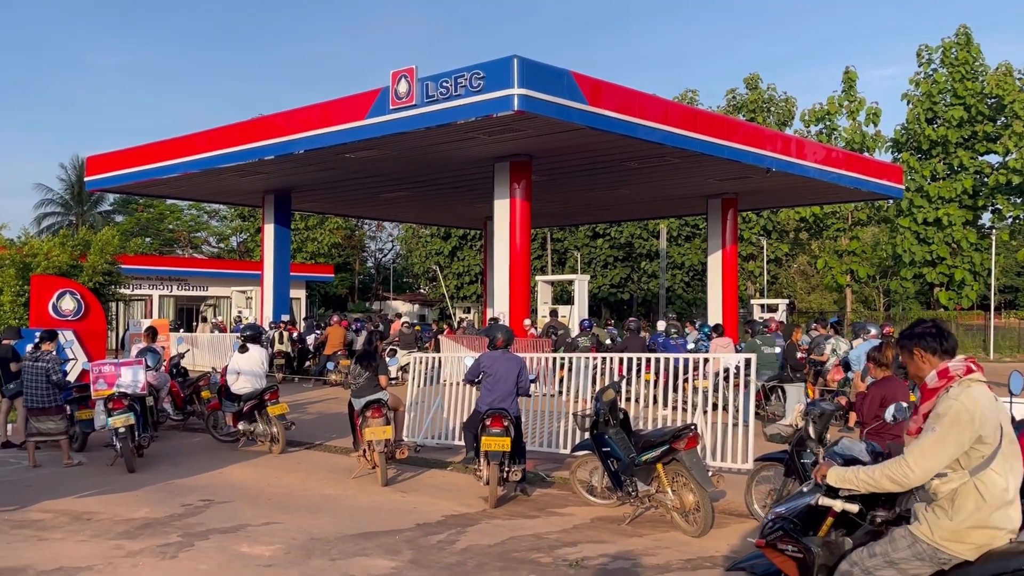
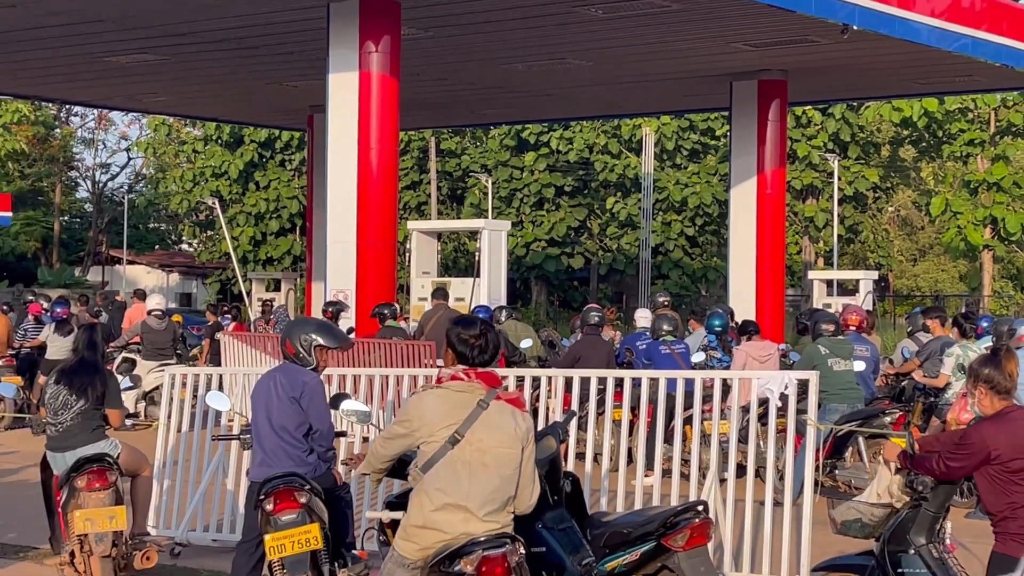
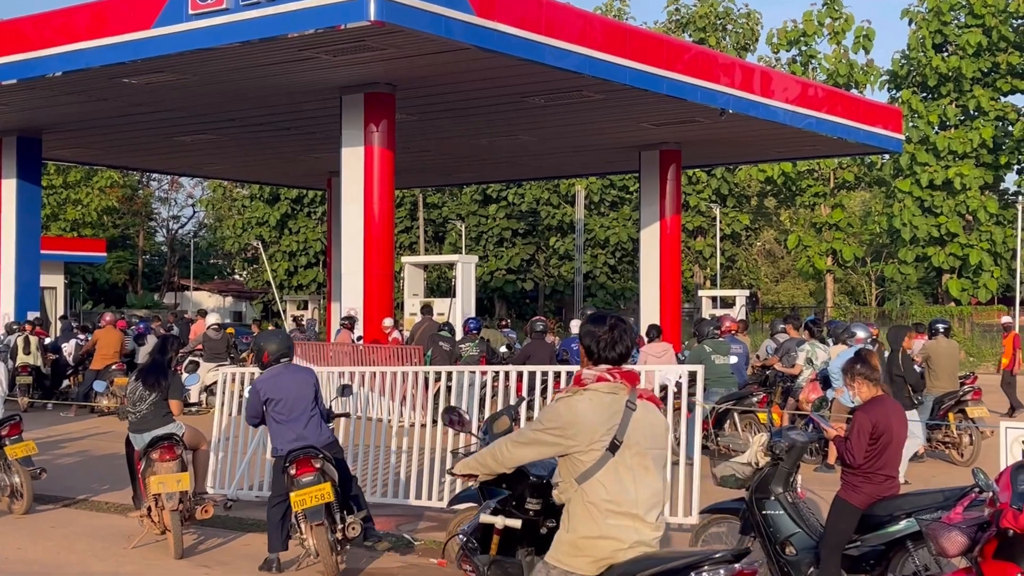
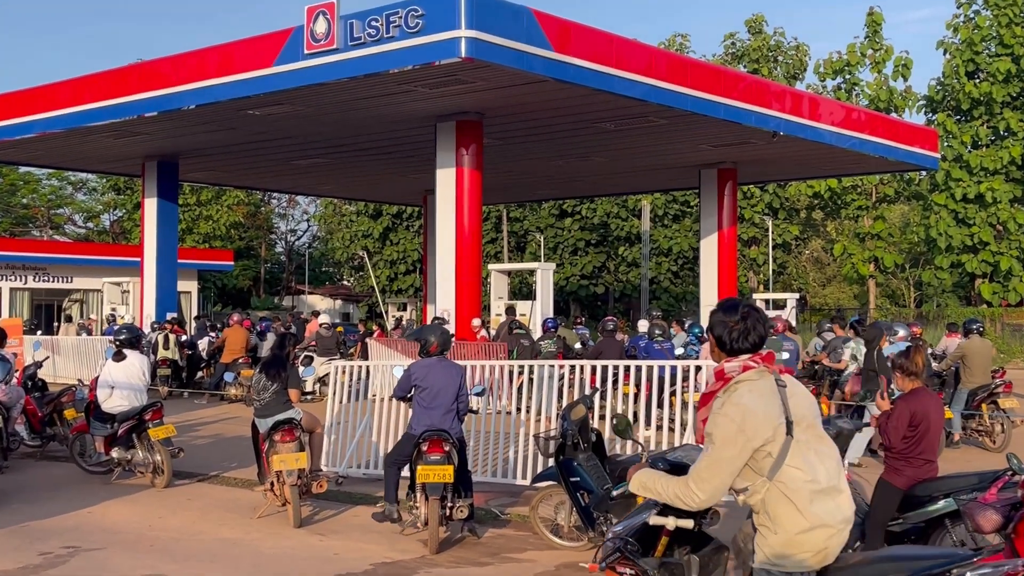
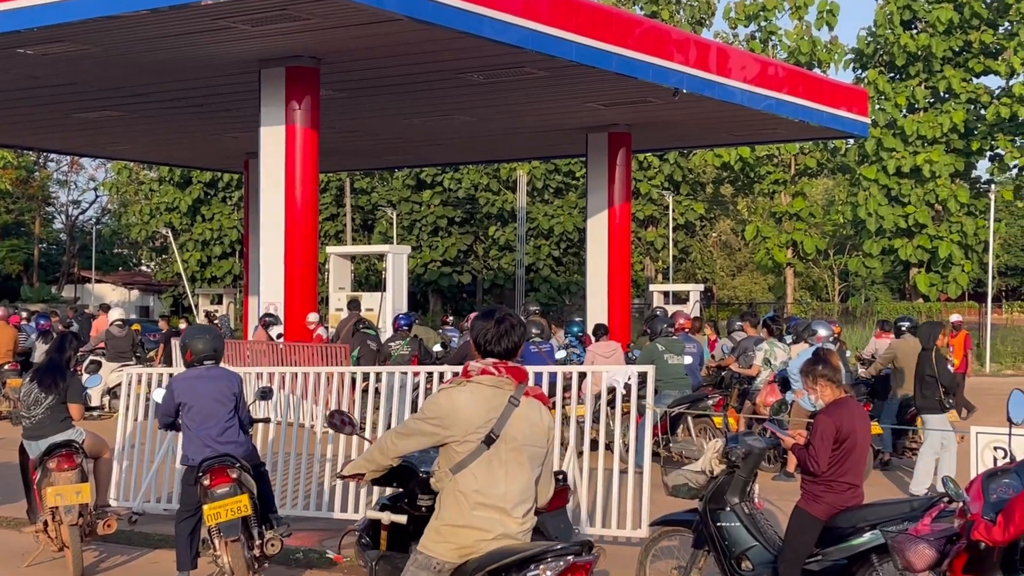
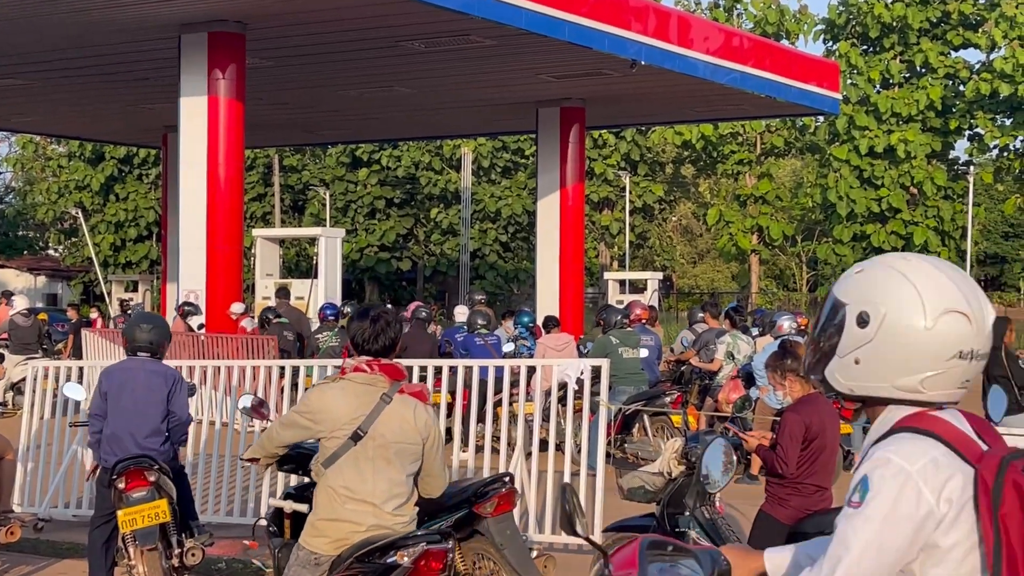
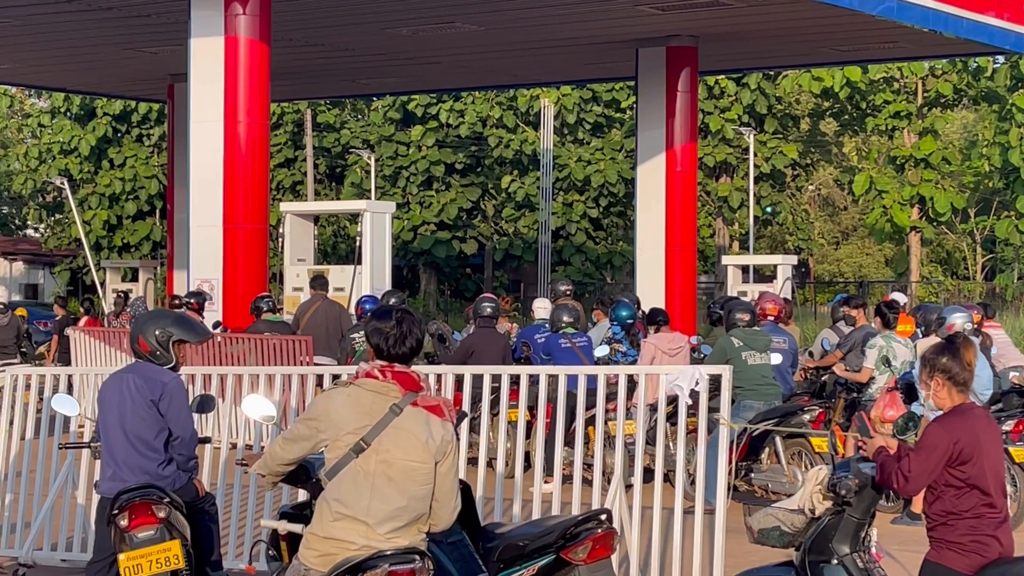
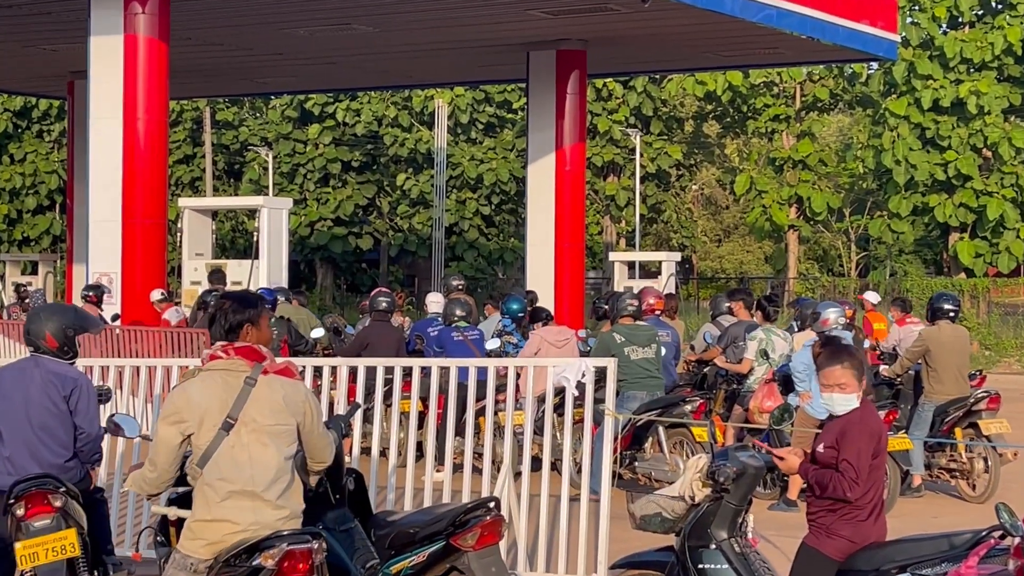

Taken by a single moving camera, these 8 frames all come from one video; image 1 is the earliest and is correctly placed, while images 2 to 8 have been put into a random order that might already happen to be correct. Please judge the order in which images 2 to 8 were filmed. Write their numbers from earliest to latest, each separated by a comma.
4, 3, 5, 6, 8, 7, 2
